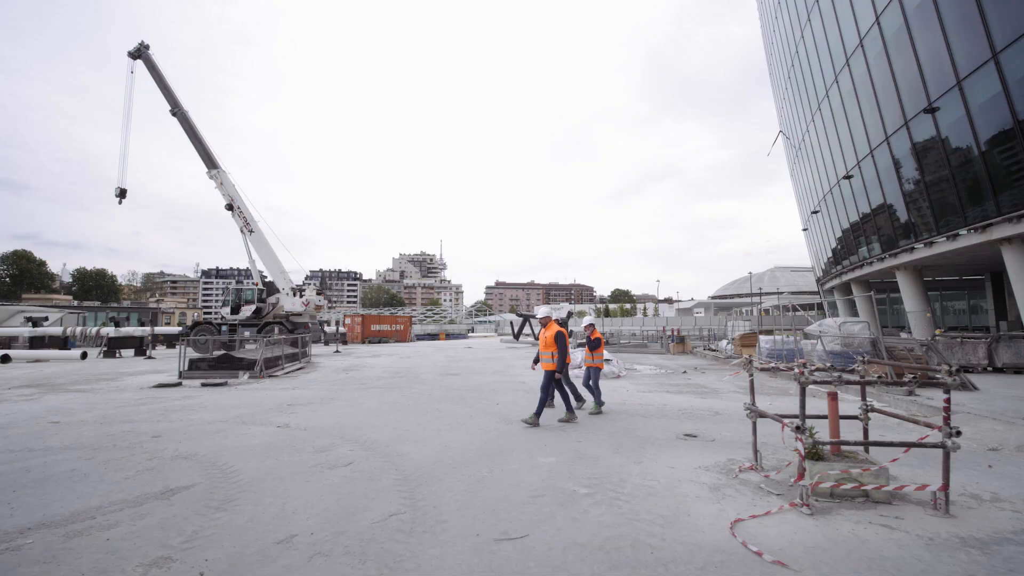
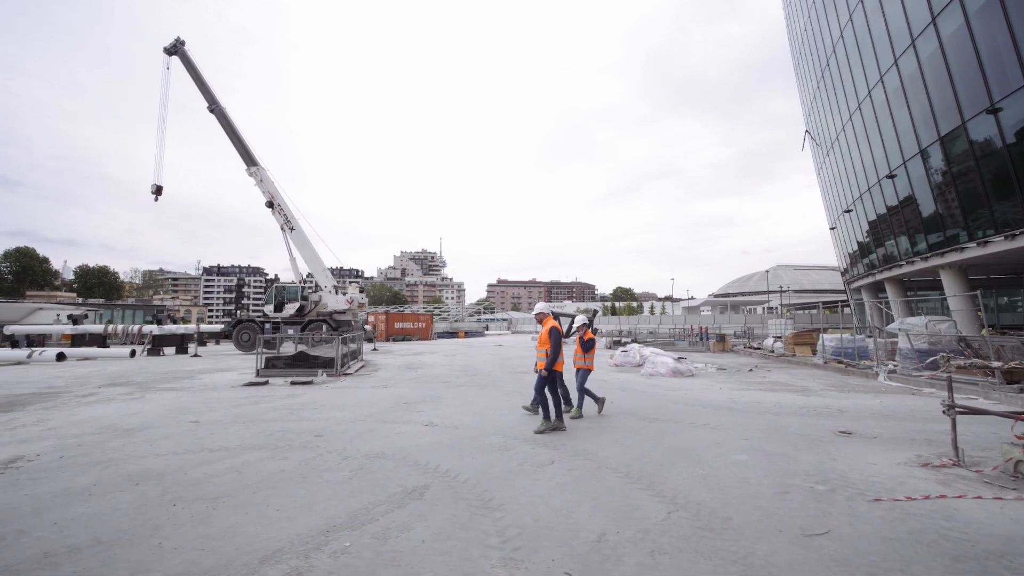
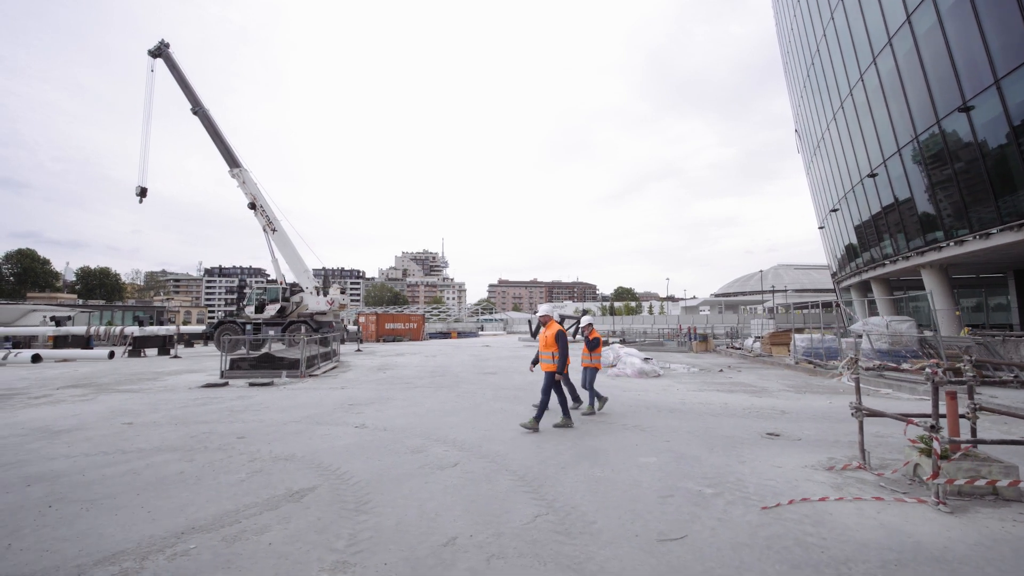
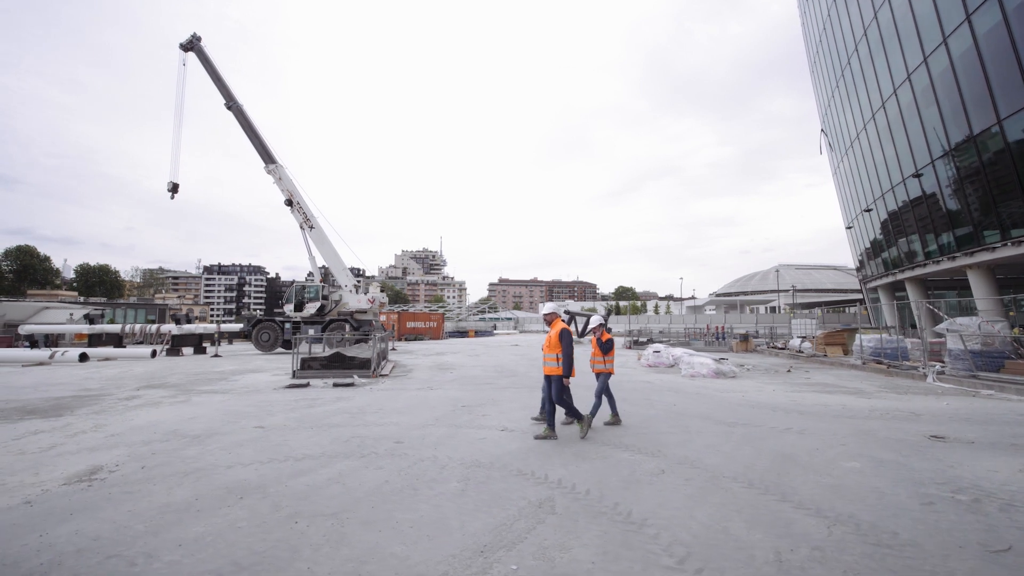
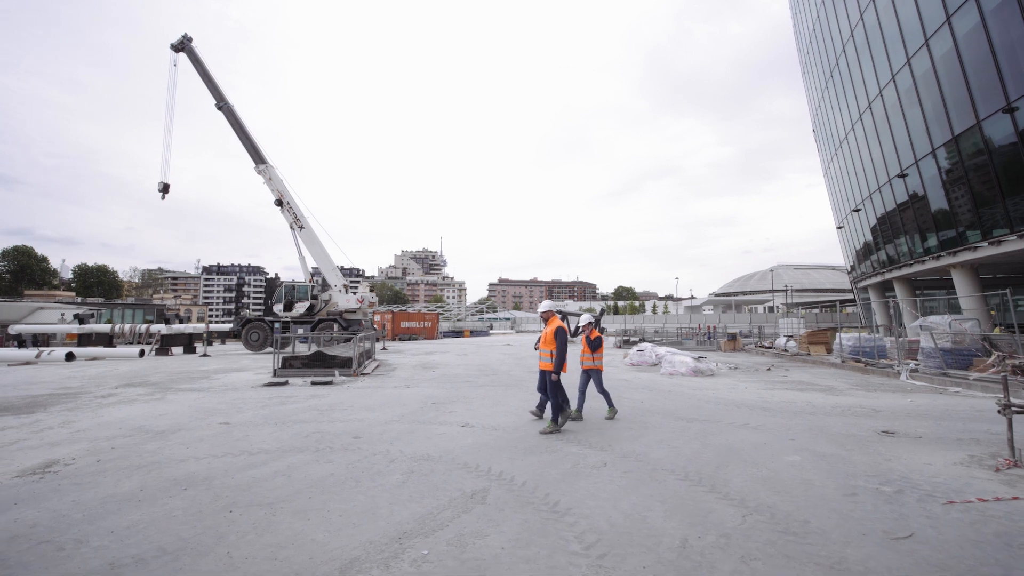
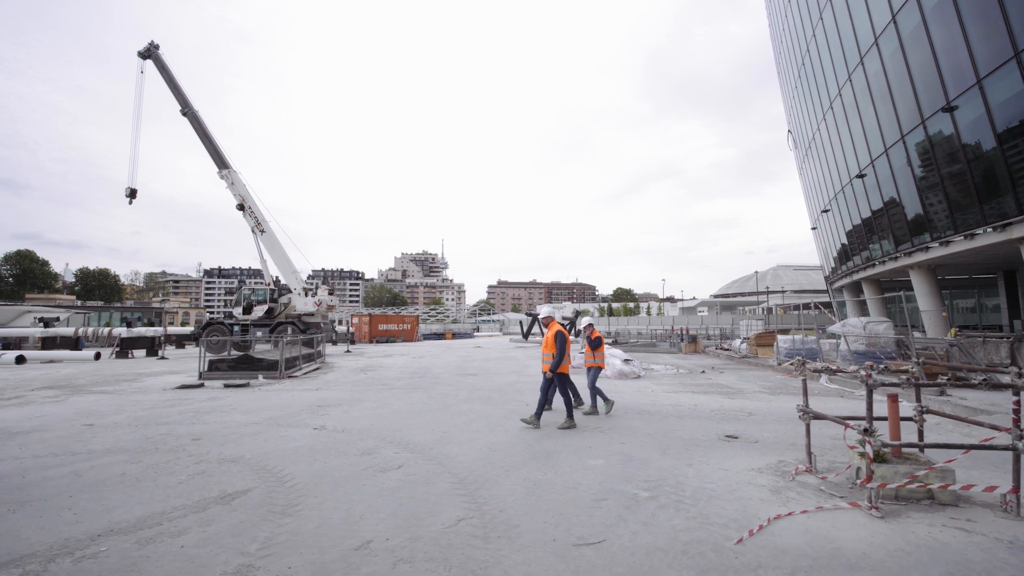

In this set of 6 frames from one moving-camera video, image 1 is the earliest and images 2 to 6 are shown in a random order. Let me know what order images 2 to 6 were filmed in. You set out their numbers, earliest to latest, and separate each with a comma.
6, 3, 2, 5, 4
